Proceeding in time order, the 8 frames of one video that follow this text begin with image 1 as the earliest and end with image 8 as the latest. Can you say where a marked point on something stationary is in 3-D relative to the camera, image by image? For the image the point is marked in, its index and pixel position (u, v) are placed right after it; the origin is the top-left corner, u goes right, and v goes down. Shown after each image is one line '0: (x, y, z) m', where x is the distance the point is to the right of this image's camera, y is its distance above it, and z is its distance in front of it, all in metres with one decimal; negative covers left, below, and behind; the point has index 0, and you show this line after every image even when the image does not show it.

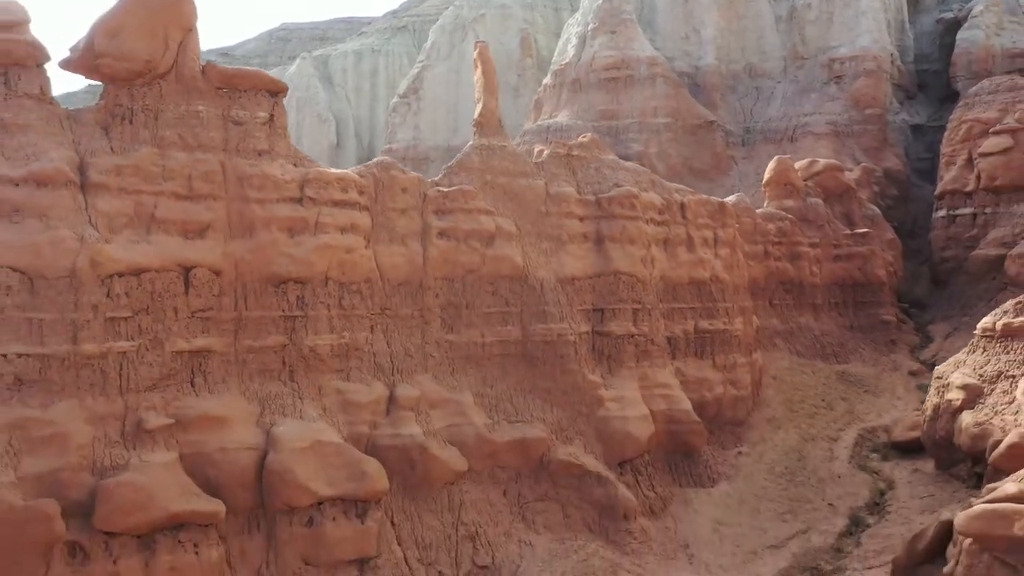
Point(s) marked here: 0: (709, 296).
0: (+2.7, -0.1, +14.7) m
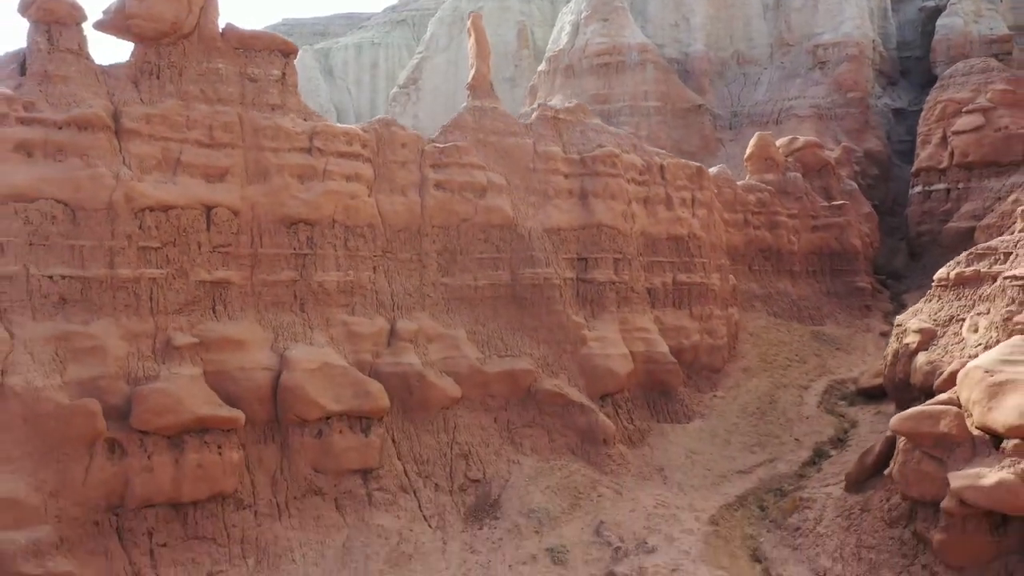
0: (+2.6, +0.5, +15.8) m
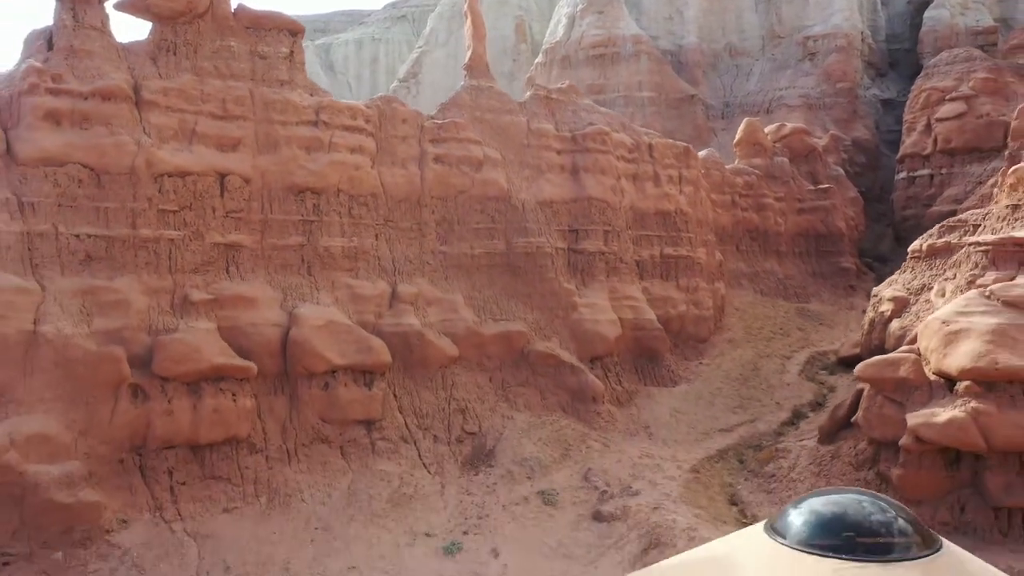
0: (+2.5, +1.0, +16.6) m
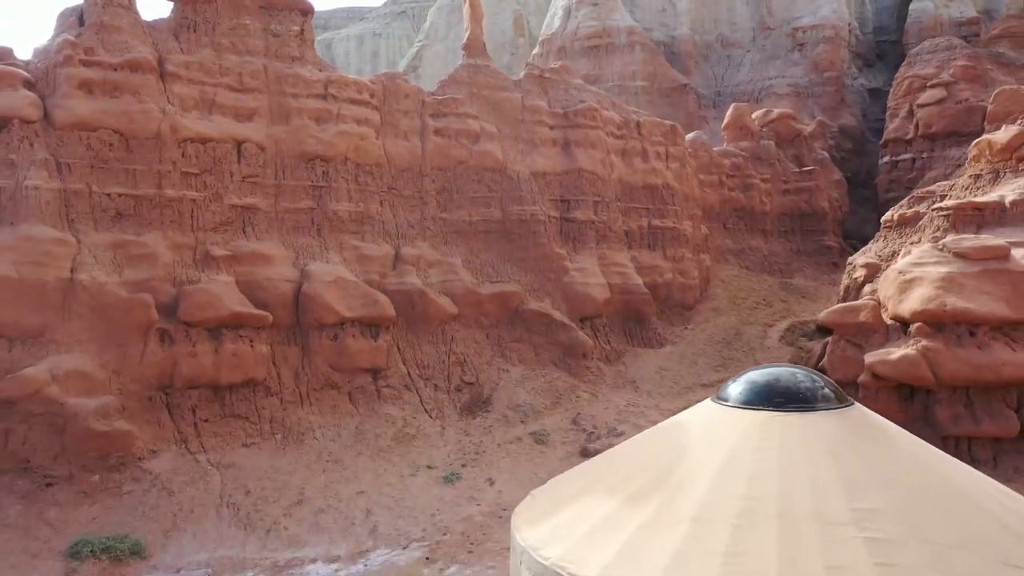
0: (+2.4, +1.5, +17.6) m
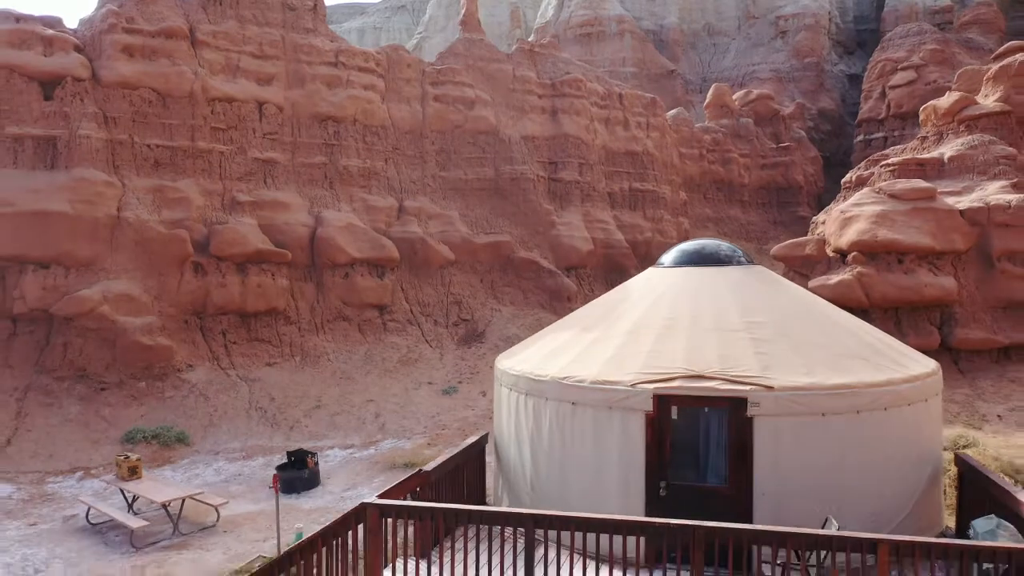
0: (+2.3, +2.2, +19.2) m
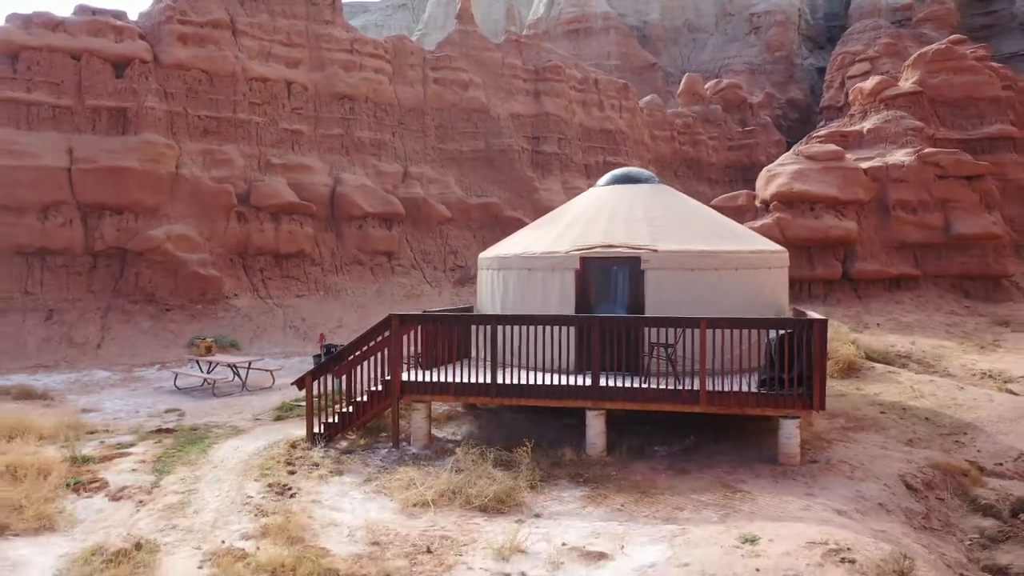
0: (+2.1, +3.0, +22.0) m
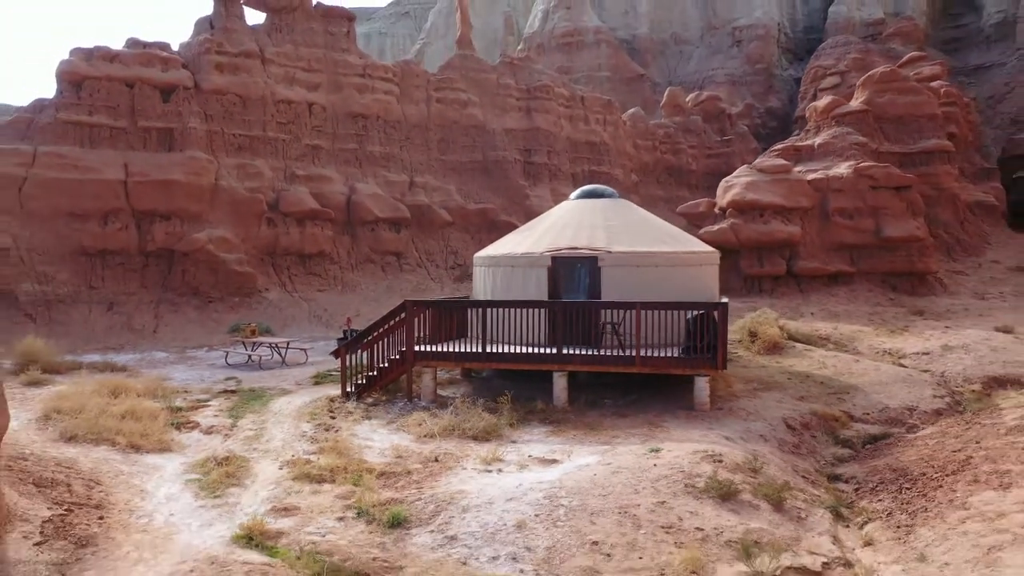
0: (+2.0, +3.1, +24.5) m
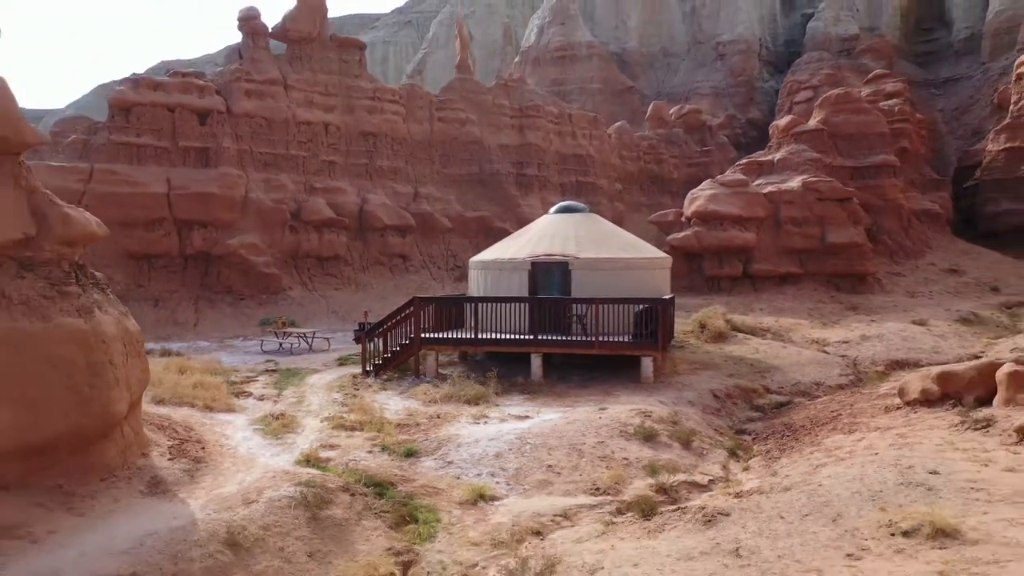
0: (+1.8, +3.1, +27.1) m
